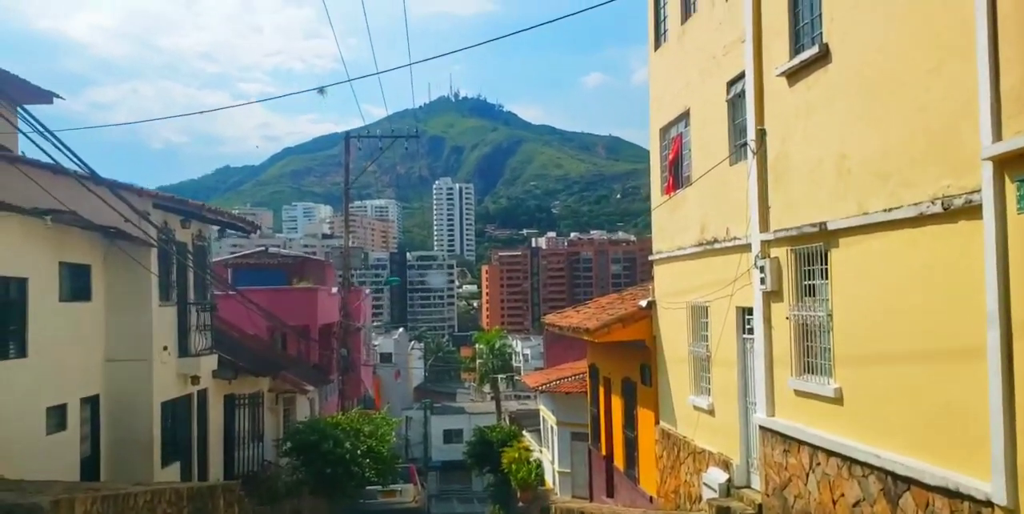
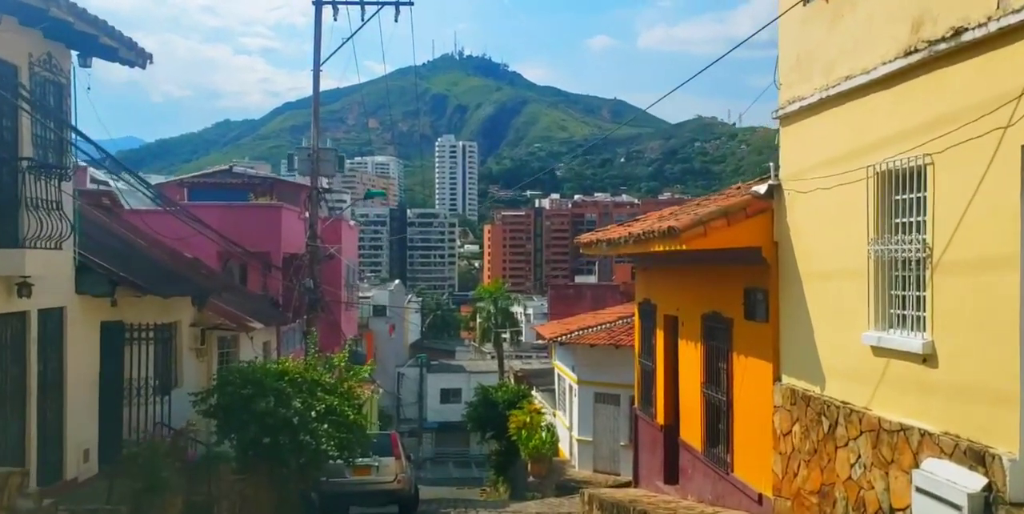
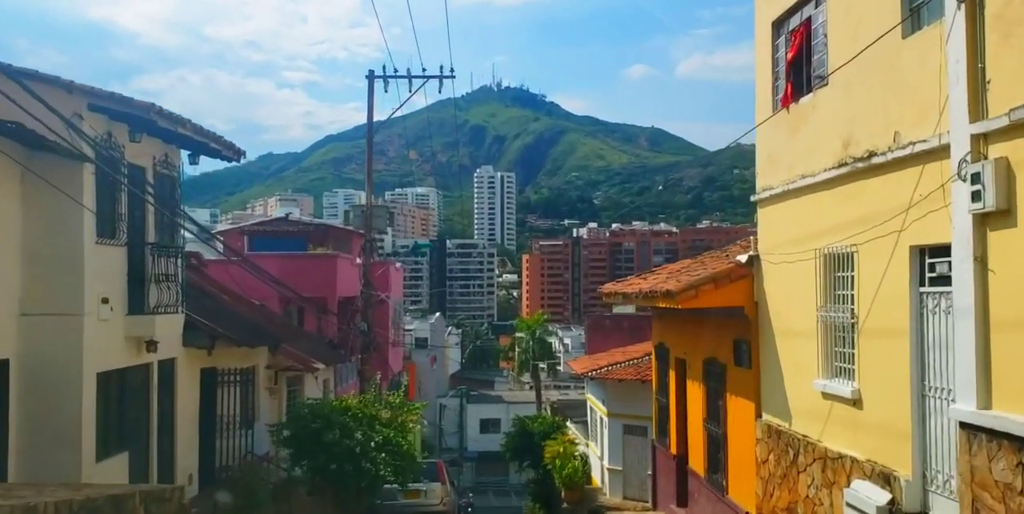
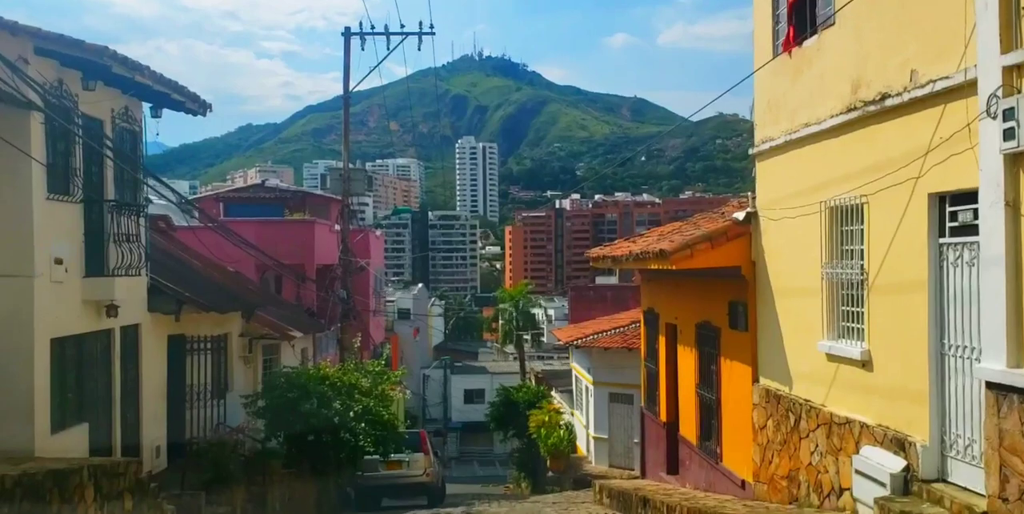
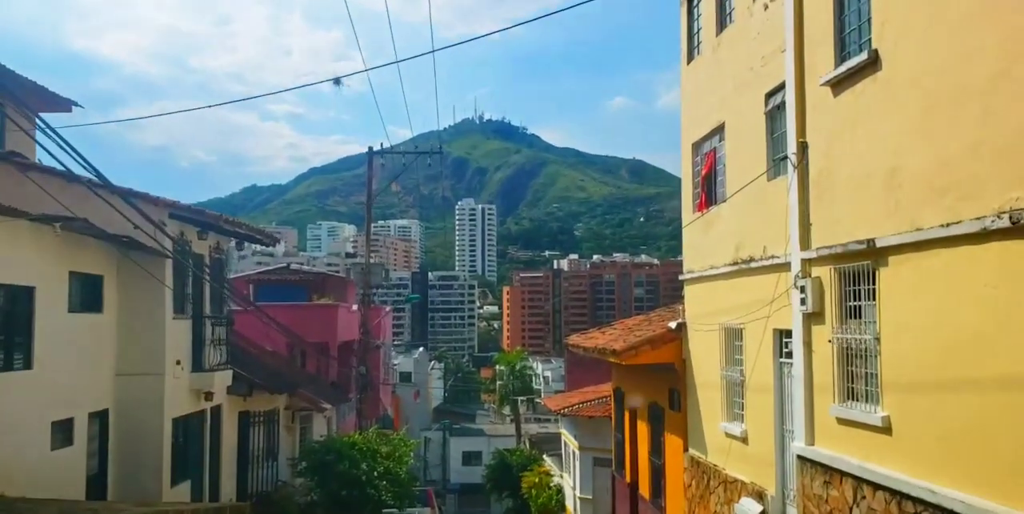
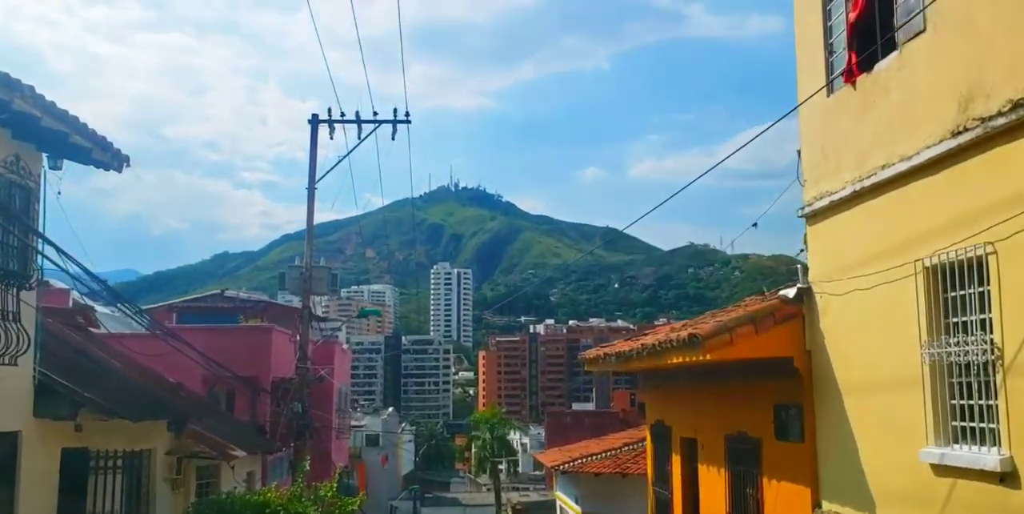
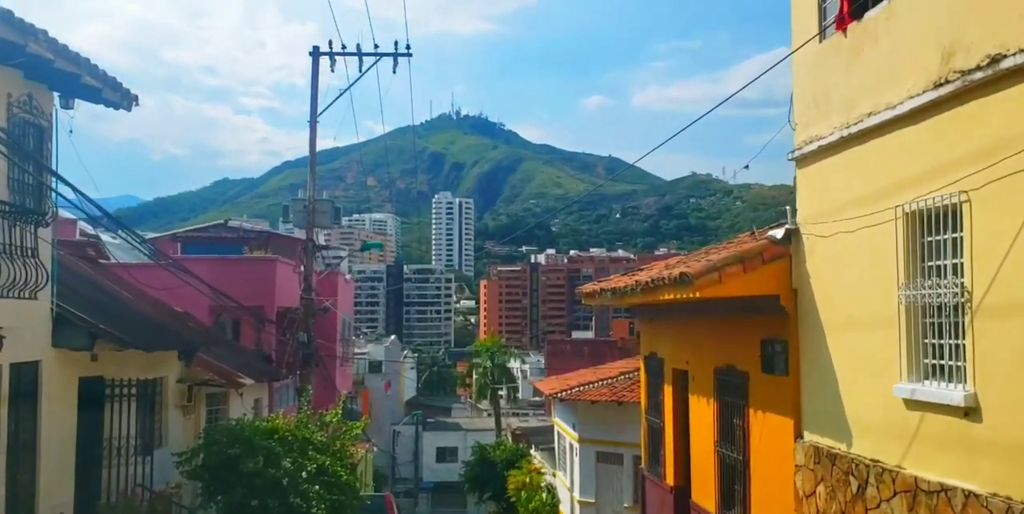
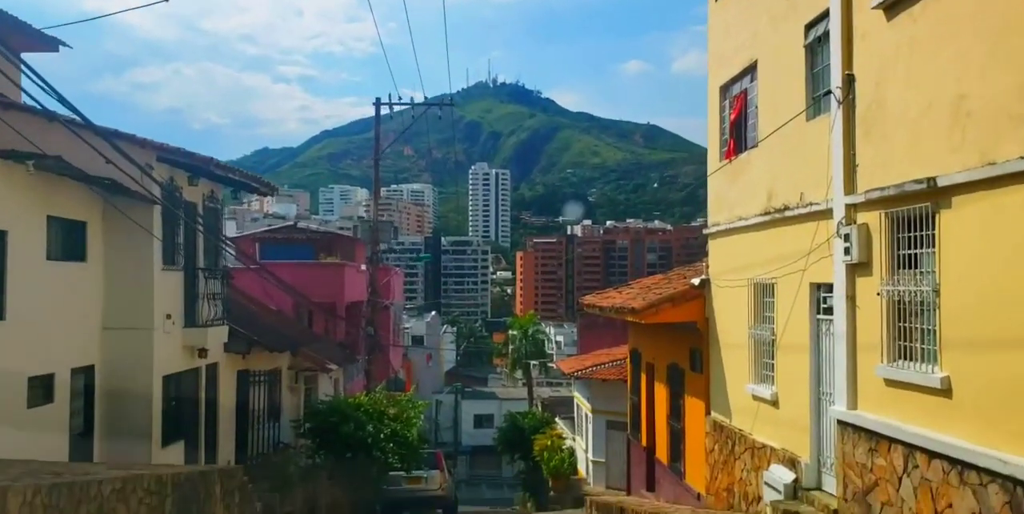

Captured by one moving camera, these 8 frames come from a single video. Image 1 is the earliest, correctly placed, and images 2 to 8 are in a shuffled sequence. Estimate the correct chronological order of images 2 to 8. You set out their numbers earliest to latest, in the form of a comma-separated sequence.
5, 8, 3, 4, 2, 7, 6
